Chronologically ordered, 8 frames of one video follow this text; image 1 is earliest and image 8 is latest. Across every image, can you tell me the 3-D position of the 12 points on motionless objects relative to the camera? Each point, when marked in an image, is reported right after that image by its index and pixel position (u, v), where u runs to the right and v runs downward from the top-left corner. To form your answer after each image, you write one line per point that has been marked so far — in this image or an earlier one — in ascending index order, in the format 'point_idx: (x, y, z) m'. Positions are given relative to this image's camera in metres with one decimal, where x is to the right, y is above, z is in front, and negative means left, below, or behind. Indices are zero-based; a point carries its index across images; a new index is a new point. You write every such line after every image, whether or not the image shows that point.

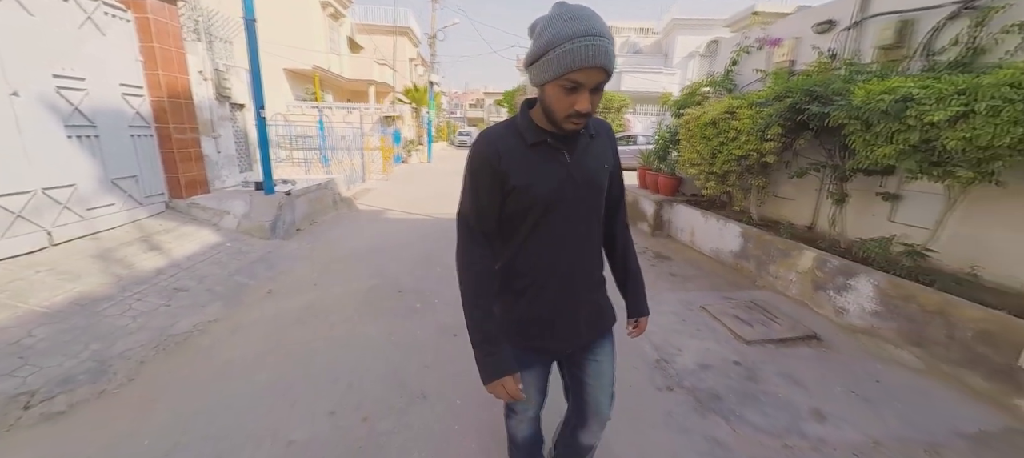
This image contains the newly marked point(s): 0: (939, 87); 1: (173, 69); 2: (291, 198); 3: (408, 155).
0: (+2.7, +0.9, +2.5) m
1: (-4.7, +2.2, +5.4) m
2: (-3.4, +0.5, +6.0) m
3: (-4.8, +3.4, +17.7) m
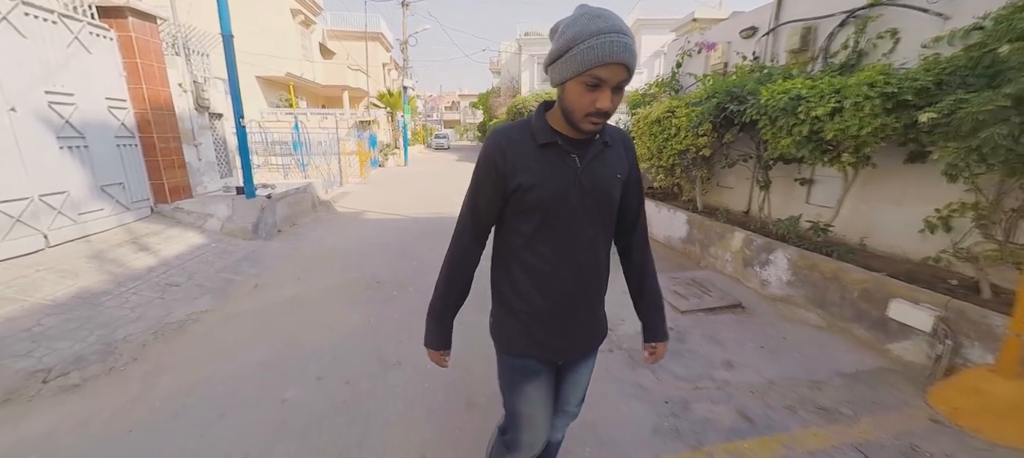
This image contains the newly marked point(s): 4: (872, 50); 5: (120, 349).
0: (+2.3, +1.1, +3.0) m
1: (-5.2, +2.1, +5.6) m
2: (-3.9, +0.5, +6.3) m
3: (-5.7, +3.2, +17.9) m
4: (+3.0, +1.4, +3.2) m
5: (-2.9, -0.9, +2.9) m
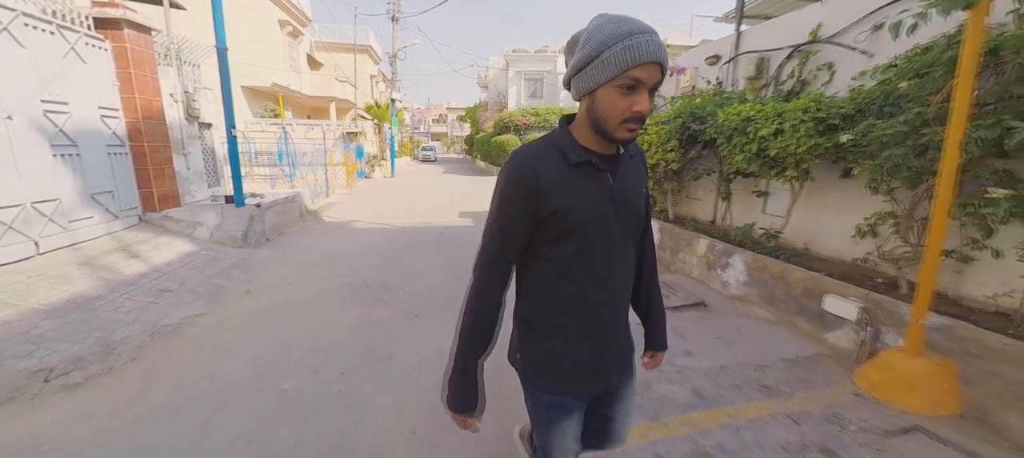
0: (+2.2, +1.0, +3.4) m
1: (-5.4, +2.0, +5.8) m
2: (-4.1, +0.3, +6.4) m
3: (-6.5, +2.7, +18.1) m
4: (+2.8, +1.4, +3.6) m
5: (-3.1, -0.9, +3.0) m
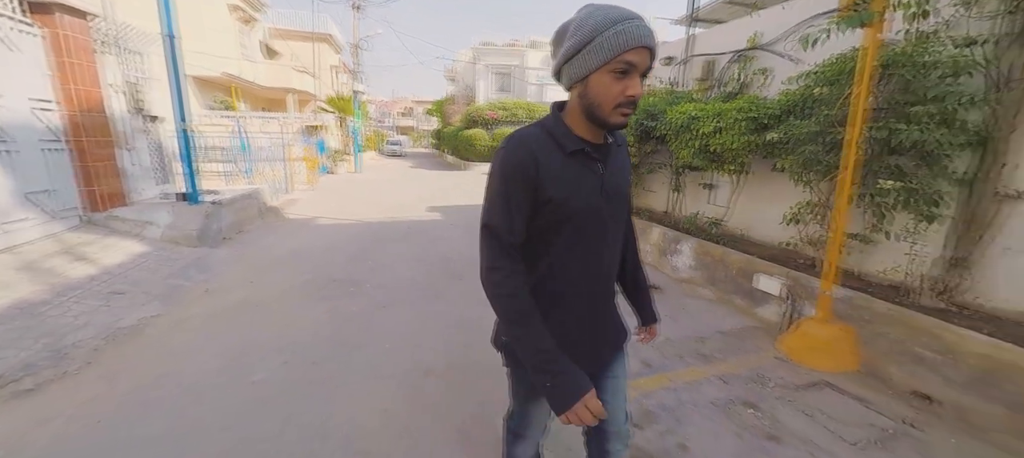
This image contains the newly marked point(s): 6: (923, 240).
0: (+1.9, +1.1, +3.7) m
1: (-6.0, +2.0, +5.5) m
2: (-4.7, +0.4, +6.2) m
3: (-8.0, +2.9, +17.6) m
4: (+2.5, +1.5, +4.0) m
5: (-3.3, -0.9, +2.9) m
6: (+2.8, -0.1, +2.6) m
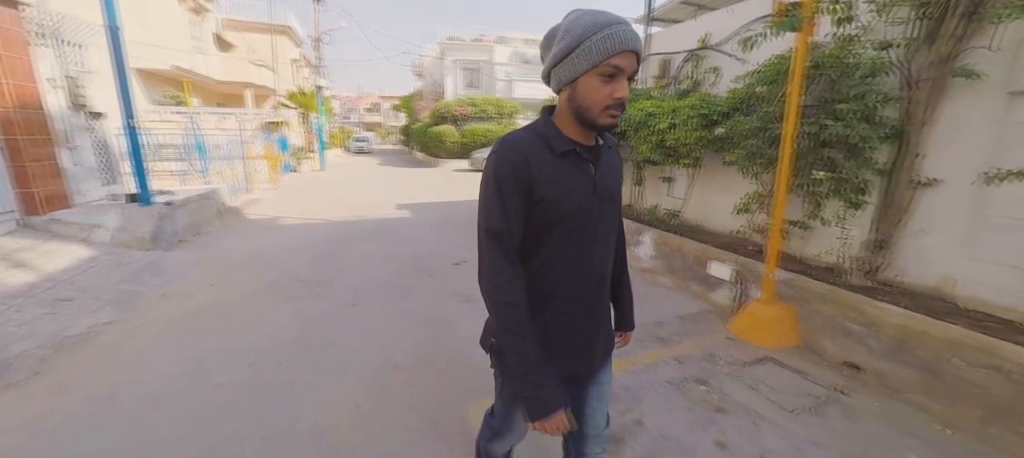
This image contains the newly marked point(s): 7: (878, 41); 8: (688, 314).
0: (+1.5, +1.2, +3.9) m
1: (-6.4, +2.0, +5.1) m
2: (-5.2, +0.3, +5.9) m
3: (-9.4, +2.9, +17.0) m
4: (+2.1, +1.6, +4.2) m
5: (-3.5, -1.0, +2.8) m
6: (+2.5, 0.0, +2.9) m
7: (+2.4, +1.3, +2.6) m
8: (+1.5, -0.7, +3.3) m
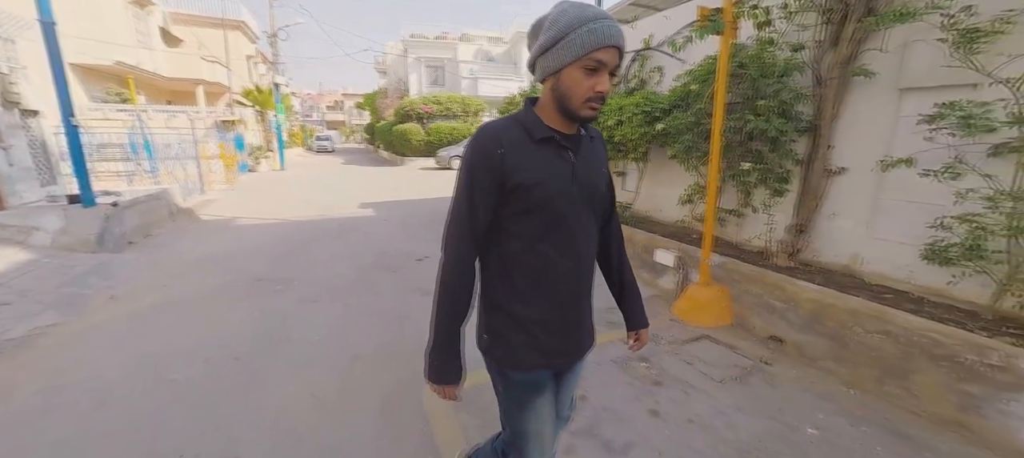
0: (+1.1, +1.3, +4.1) m
1: (-7.0, +1.9, +4.7) m
2: (-5.7, +0.3, +5.7) m
3: (-10.8, +2.8, +16.4) m
4: (+1.6, +1.7, +4.4) m
5: (-3.9, -1.0, +2.6) m
6: (+2.2, +0.1, +3.2) m
7: (+2.1, +1.4, +2.9) m
8: (+1.1, -0.6, +3.5) m
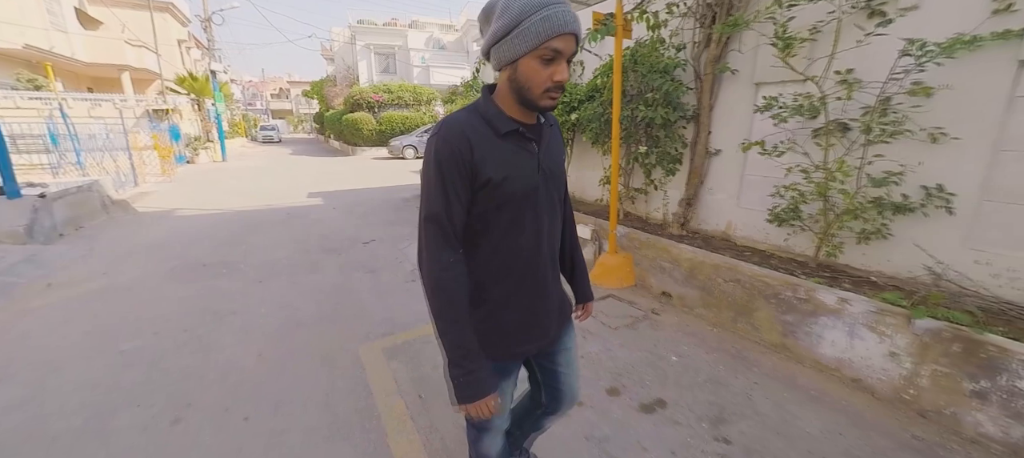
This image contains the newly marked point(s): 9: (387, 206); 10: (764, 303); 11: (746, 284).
0: (+0.3, +1.6, +4.5) m
1: (-7.7, +1.9, +4.3) m
2: (-6.6, +0.3, +5.4) m
3: (-12.7, +3.0, +15.6) m
4: (+0.8, +2.0, +4.9) m
5: (-4.4, -0.9, +2.6) m
6: (+1.5, +0.4, +3.7) m
7: (+1.4, +1.6, +3.4) m
8: (+0.5, -0.4, +4.0) m
9: (-2.5, +0.5, +7.6) m
10: (+1.7, -0.5, +2.6) m
11: (+1.6, -0.4, +2.7) m
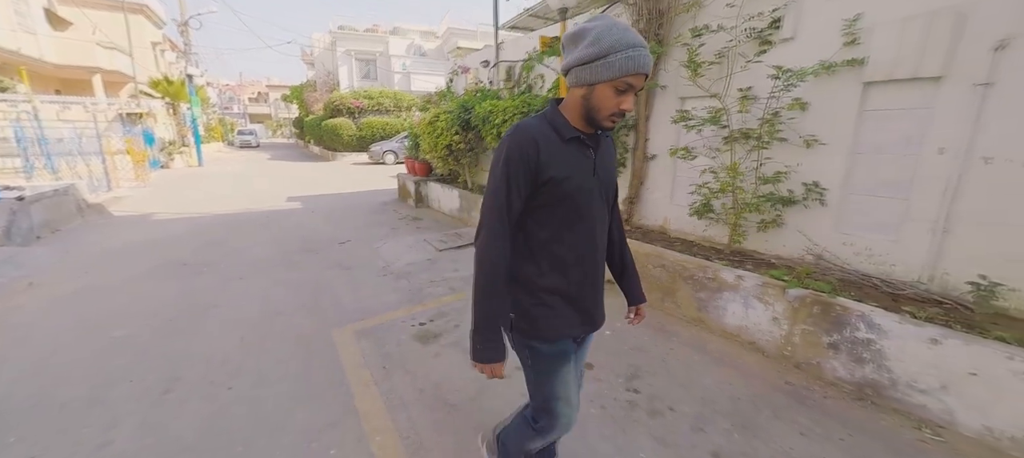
0: (-0.1, +1.6, +4.9) m
1: (-8.2, +1.9, +4.4) m
2: (-7.0, +0.3, +5.5) m
3: (-13.6, +2.8, +15.5) m
4: (+0.3, +2.0, +5.3) m
5: (-4.7, -0.9, +2.8) m
6: (+1.1, +0.4, +4.2) m
7: (+1.1, +1.6, +3.8) m
8: (+0.1, -0.4, +4.4) m
9: (-3.0, +0.4, +7.9) m
10: (+1.4, -0.4, +3.0) m
11: (+1.3, -0.3, +3.1) m
